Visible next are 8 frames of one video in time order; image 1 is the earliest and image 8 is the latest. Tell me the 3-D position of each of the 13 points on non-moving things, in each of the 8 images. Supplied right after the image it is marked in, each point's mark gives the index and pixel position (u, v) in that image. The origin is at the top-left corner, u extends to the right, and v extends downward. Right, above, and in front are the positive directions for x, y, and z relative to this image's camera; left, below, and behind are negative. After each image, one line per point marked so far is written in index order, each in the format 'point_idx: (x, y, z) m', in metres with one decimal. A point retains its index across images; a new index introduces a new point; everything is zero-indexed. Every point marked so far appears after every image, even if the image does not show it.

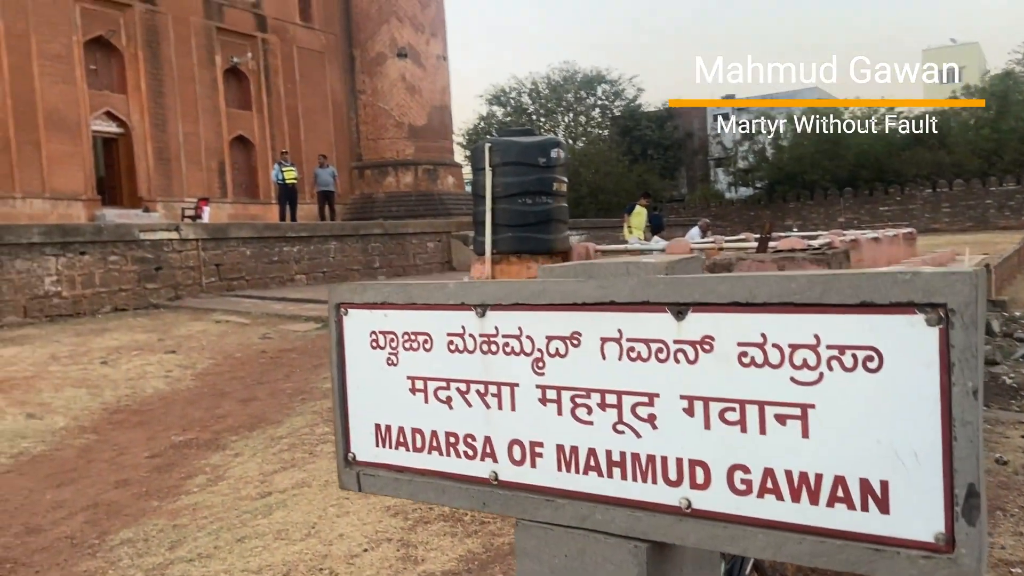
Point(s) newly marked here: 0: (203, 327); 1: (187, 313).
0: (-3.6, -0.4, +7.1) m
1: (-3.9, -0.3, +7.4) m
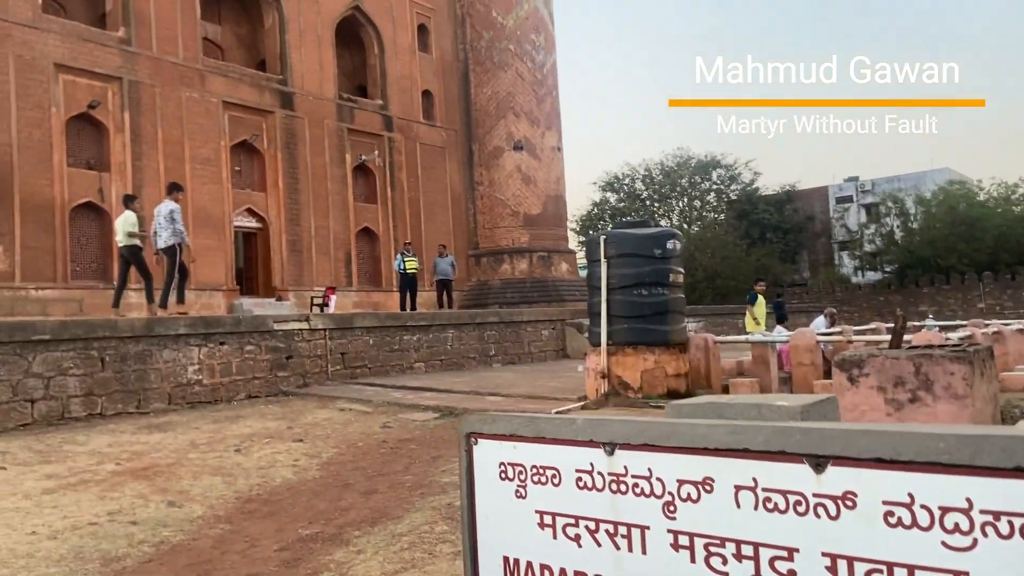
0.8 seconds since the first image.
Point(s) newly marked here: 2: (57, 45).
0: (-2.2, -1.5, +7.3) m
1: (-2.4, -1.4, +7.7) m
2: (-5.2, +2.8, +7.1) m
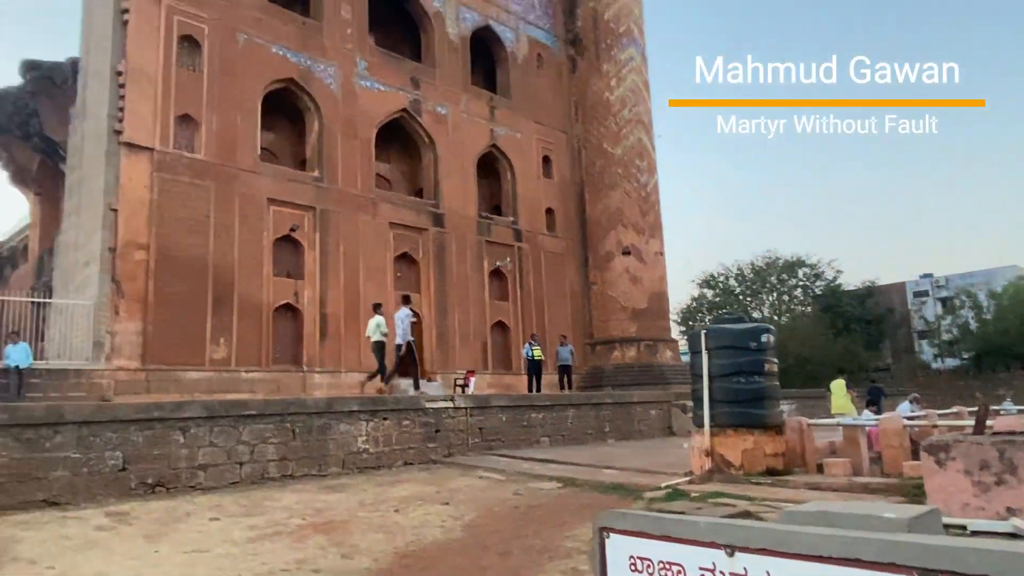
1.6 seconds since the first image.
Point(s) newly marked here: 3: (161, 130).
0: (-0.6, -2.7, +8.7) m
1: (-0.8, -2.6, +9.2) m
2: (-3.6, +1.6, +9.3) m
3: (-4.7, +2.1, +8.3) m
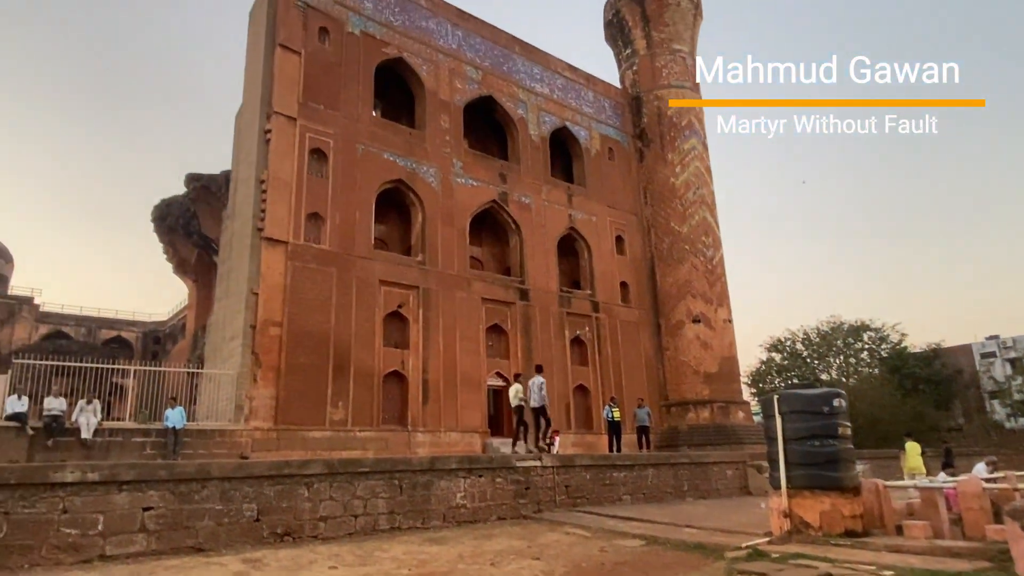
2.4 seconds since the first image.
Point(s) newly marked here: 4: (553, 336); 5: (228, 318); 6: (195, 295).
0: (+0.8, -3.7, +9.6) m
1: (+0.6, -3.7, +10.0) m
2: (-2.3, +0.4, +10.8) m
3: (-3.5, +1.0, +10.0) m
4: (+0.9, -1.0, +12.6) m
5: (-4.4, -0.5, +9.9) m
6: (-6.6, -0.2, +13.4) m
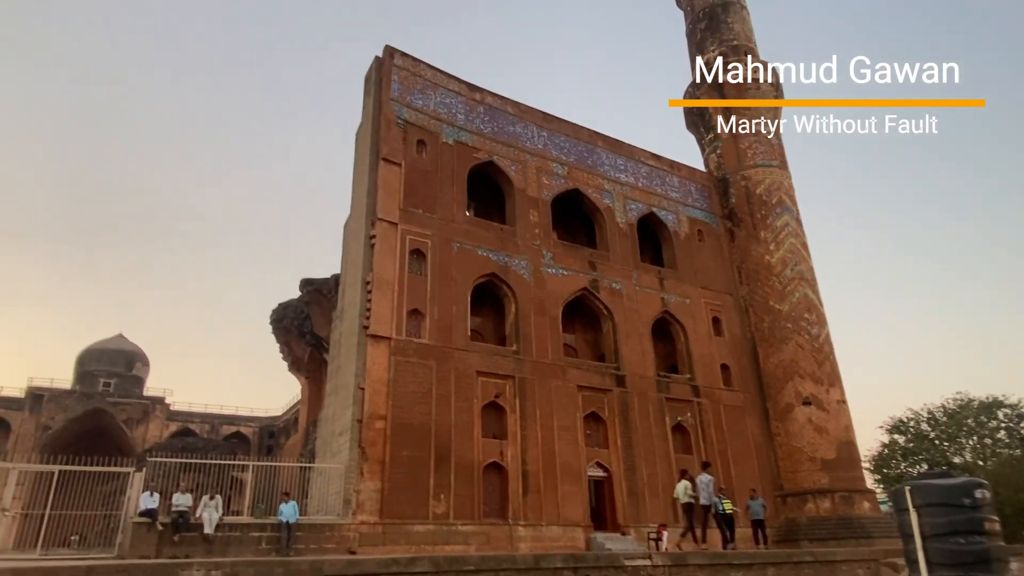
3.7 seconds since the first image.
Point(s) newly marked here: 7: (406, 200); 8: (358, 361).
0: (+2.3, -5.0, +8.9) m
1: (+2.2, -5.0, +9.4) m
2: (-0.6, -1.2, +11.1) m
3: (-1.9, -0.6, +10.6) m
4: (+2.8, -2.7, +12.3) m
5: (-2.9, -2.1, +10.4) m
6: (-4.6, -2.3, +14.1) m
7: (-1.9, +1.6, +11.3) m
8: (-2.4, -1.2, +10.0) m
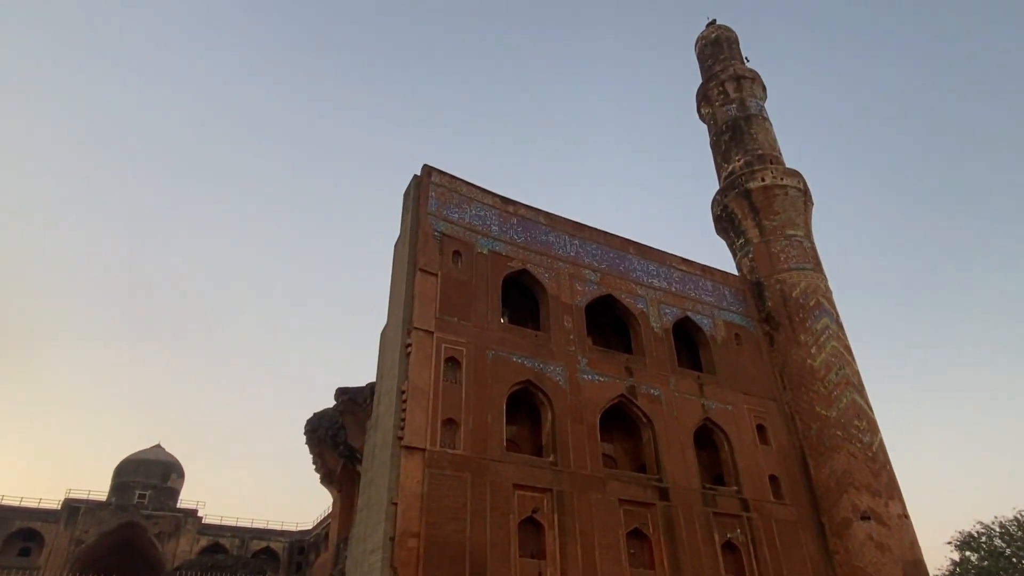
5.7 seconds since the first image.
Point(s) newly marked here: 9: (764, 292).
0: (+2.9, -6.4, +7.9) m
1: (+2.8, -6.5, +8.4) m
2: (0.0, -3.1, +10.8) m
3: (-1.3, -2.4, +10.4) m
4: (+3.5, -4.6, +11.6) m
5: (-2.3, -3.9, +10.1) m
6: (-3.7, -4.7, +13.8) m
7: (-1.3, -0.4, +11.5) m
8: (-1.9, -2.9, +9.8) m
9: (+6.2, 0.0, +15.6) m
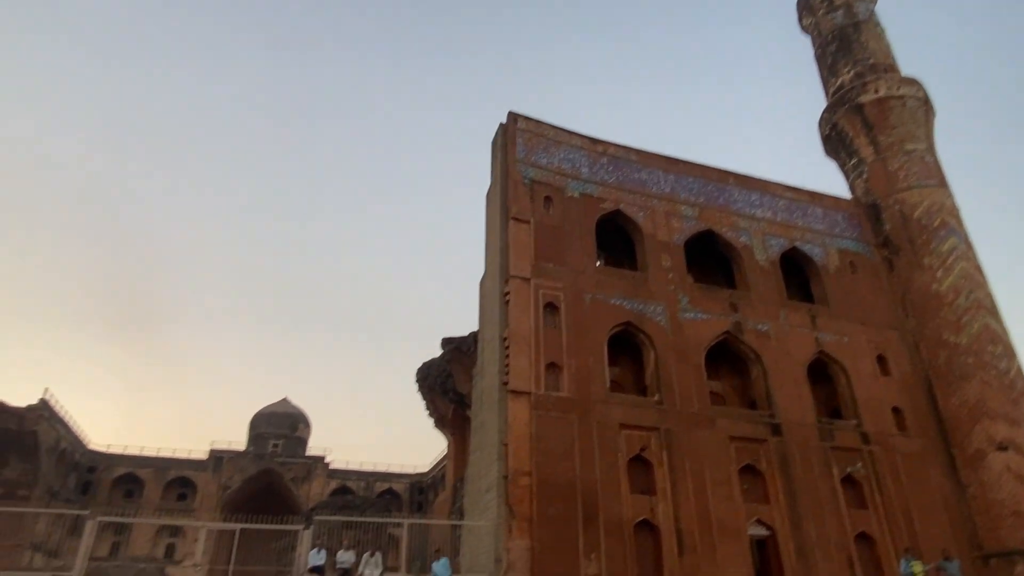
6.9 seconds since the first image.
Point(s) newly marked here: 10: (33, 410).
0: (+4.5, -5.4, +7.9) m
1: (+4.5, -5.5, +8.4) m
2: (+1.8, -2.1, +10.9) m
3: (+0.4, -1.5, +10.6) m
4: (+5.5, -3.4, +11.2) m
5: (-0.5, -3.0, +10.5) m
6: (-1.4, -3.7, +14.5) m
7: (+0.5, +0.6, +11.6) m
8: (-0.2, -2.1, +10.2) m
9: (+8.4, +1.7, +14.5) m
10: (-14.7, -3.7, +19.4) m
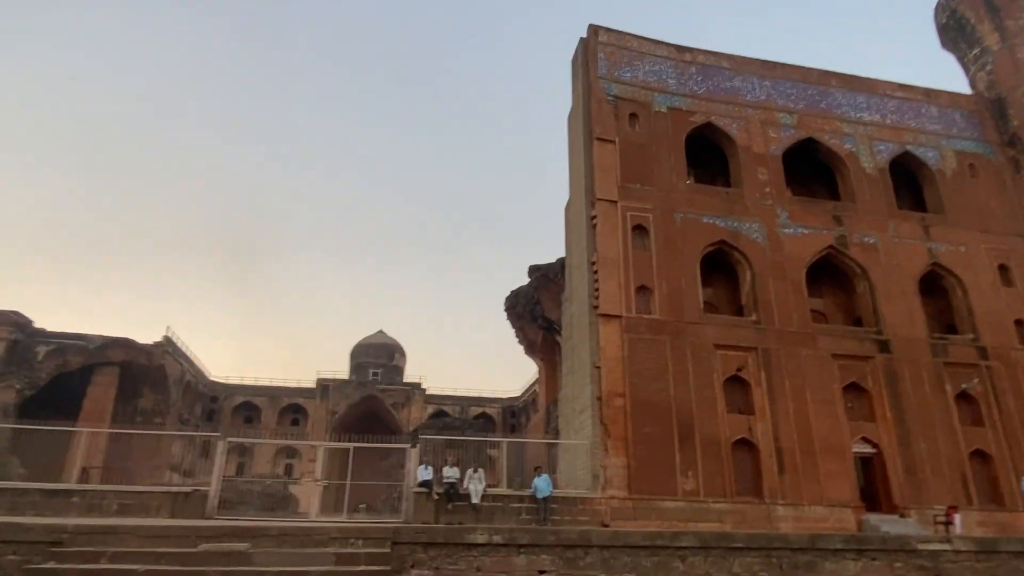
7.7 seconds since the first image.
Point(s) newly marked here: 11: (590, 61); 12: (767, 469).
0: (+5.8, -4.3, +7.8) m
1: (+5.9, -4.3, +8.2) m
2: (+3.4, -0.7, +10.7) m
3: (+1.9, -0.2, +10.6) m
4: (+7.1, -1.8, +10.7) m
5: (+1.1, -1.8, +10.8) m
6: (+0.7, -2.0, +14.8) m
7: (+2.0, +2.0, +11.3) m
8: (+1.3, -0.9, +10.3) m
9: (+10.1, +3.7, +13.1) m
10: (-11.9, -2.0, +21.3) m
11: (+1.4, +4.2, +11.8) m
12: (+4.1, -2.9, +10.1) m
